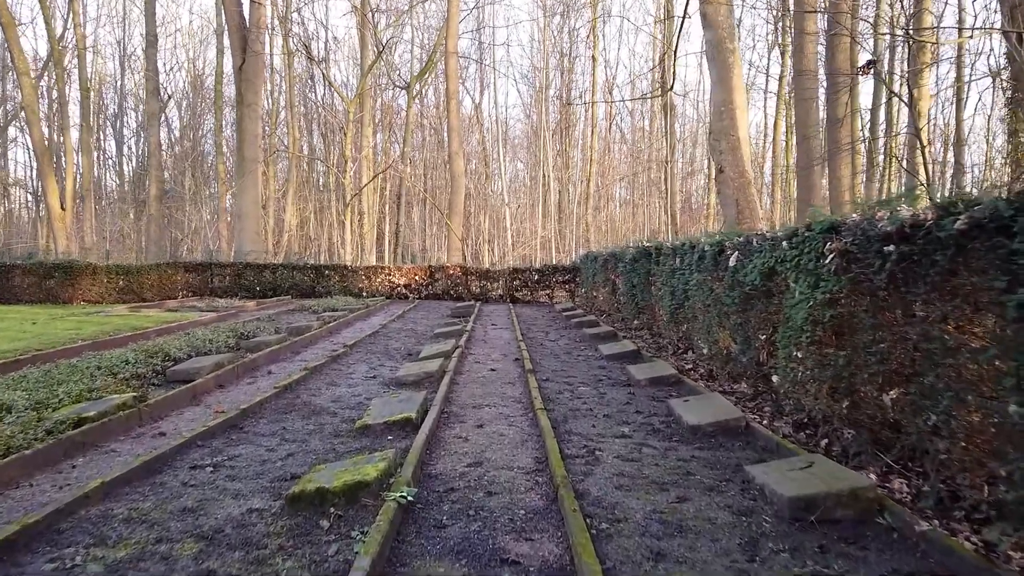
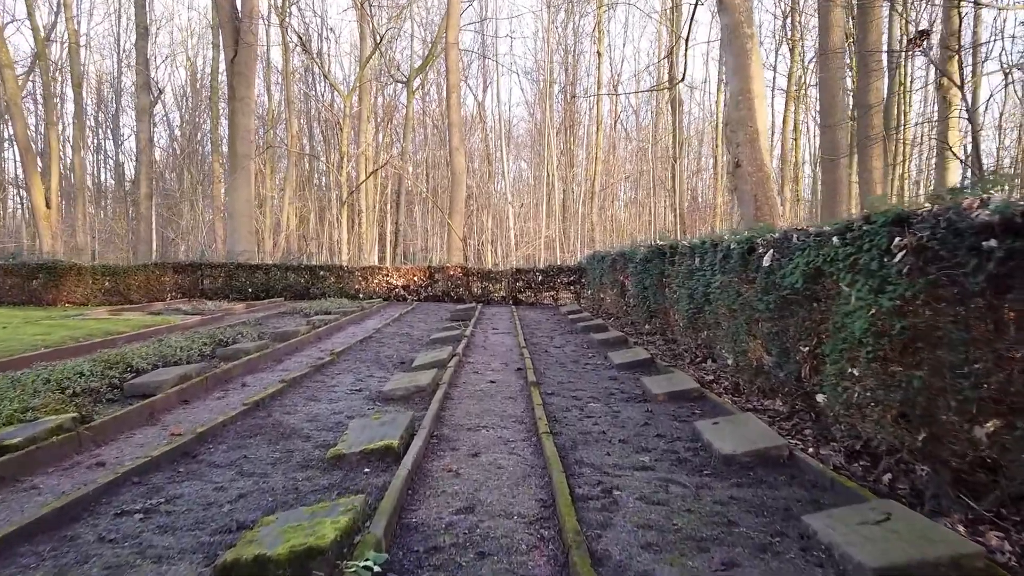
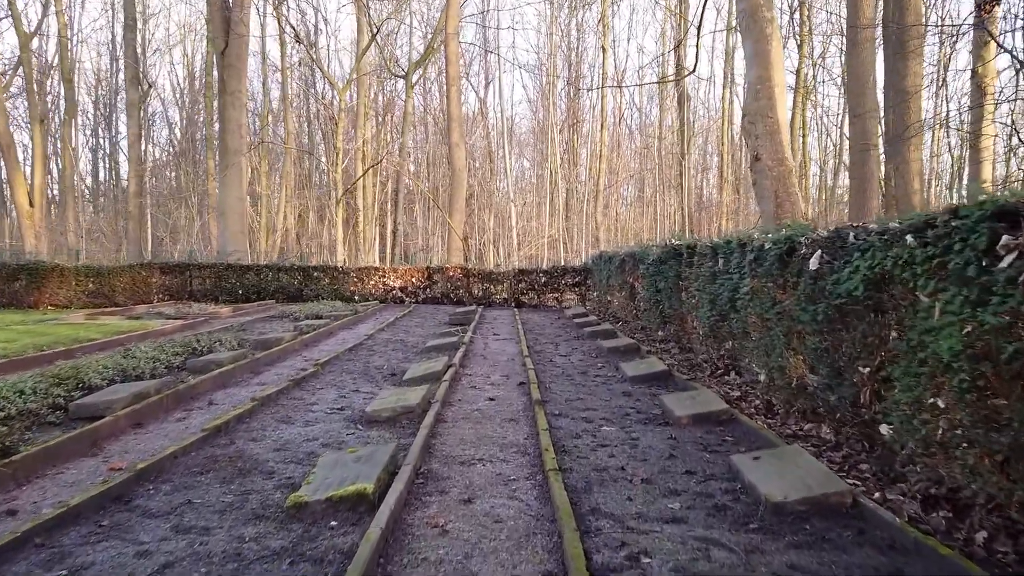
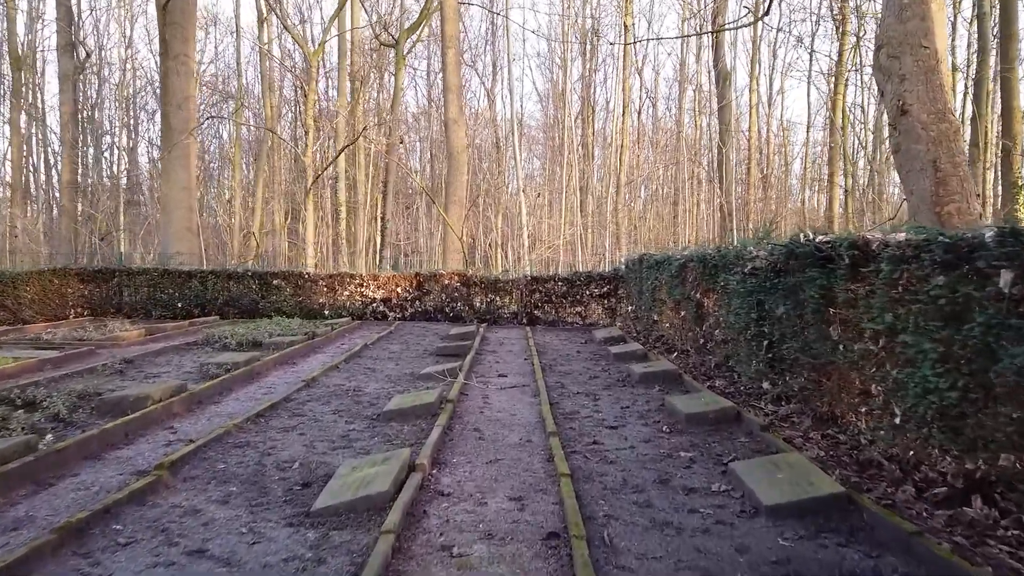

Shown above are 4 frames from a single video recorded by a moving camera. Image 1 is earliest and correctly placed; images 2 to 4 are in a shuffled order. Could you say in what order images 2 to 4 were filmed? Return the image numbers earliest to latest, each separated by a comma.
2, 3, 4
